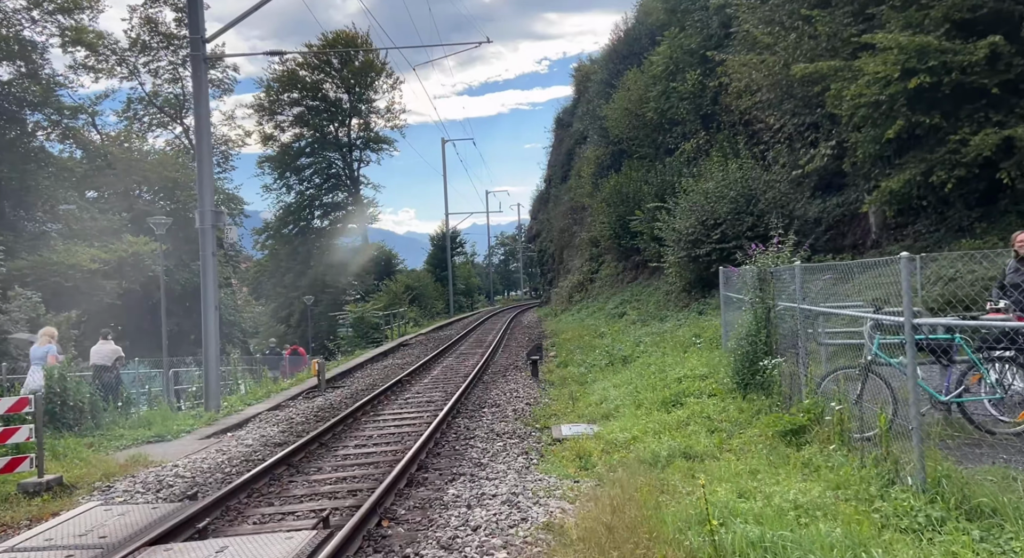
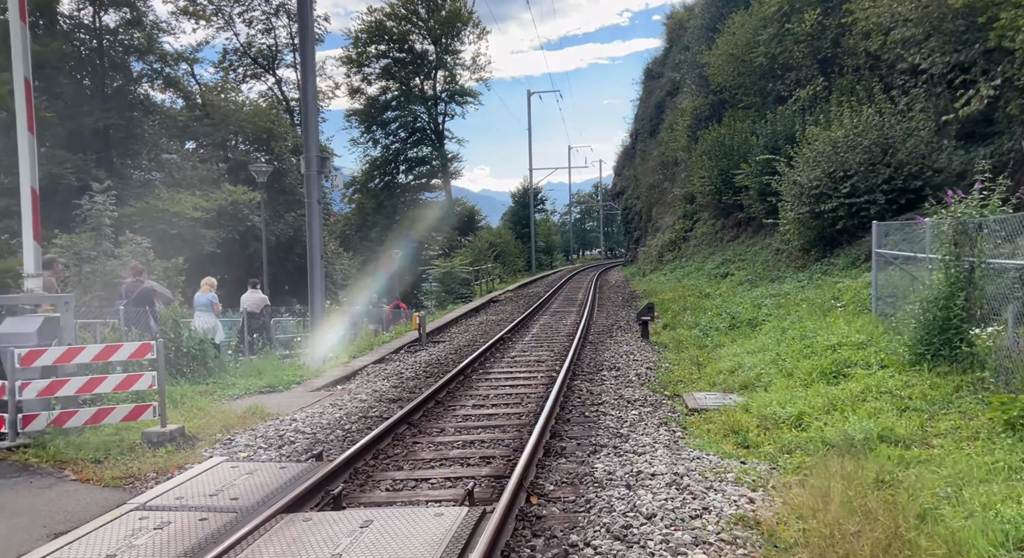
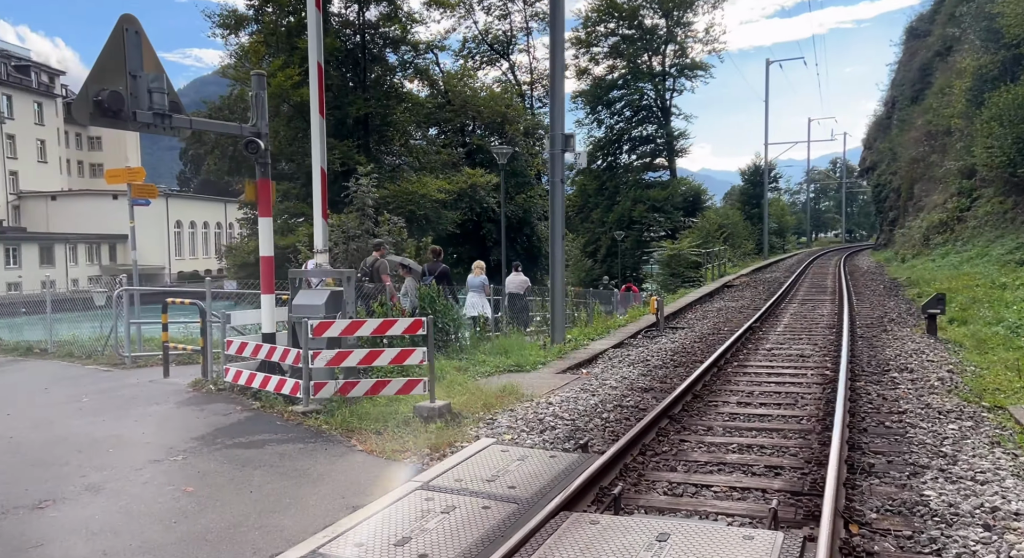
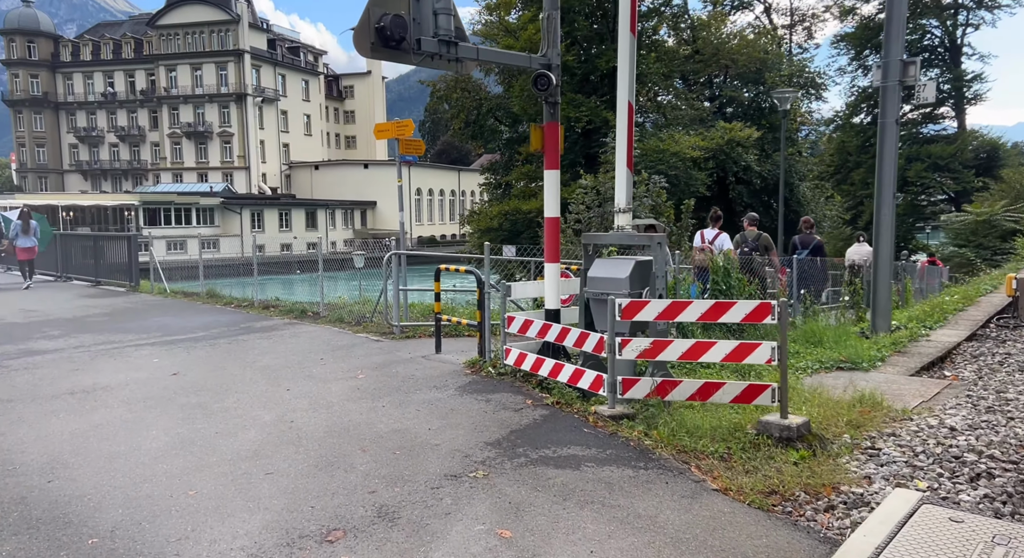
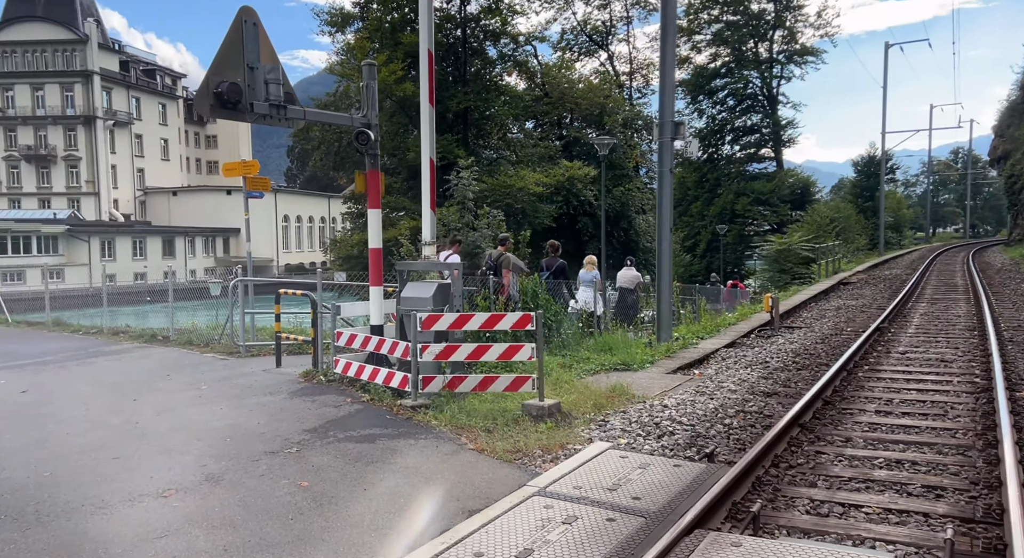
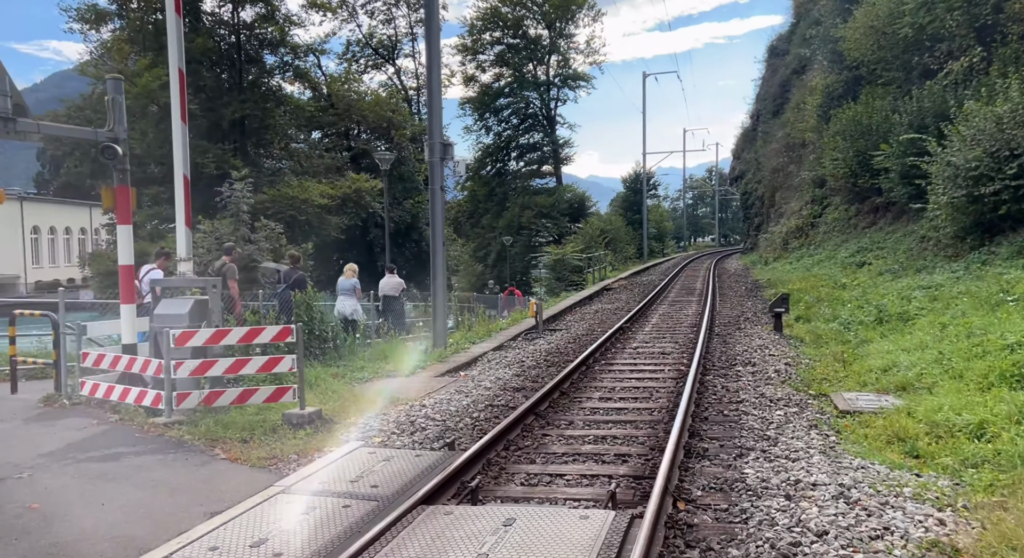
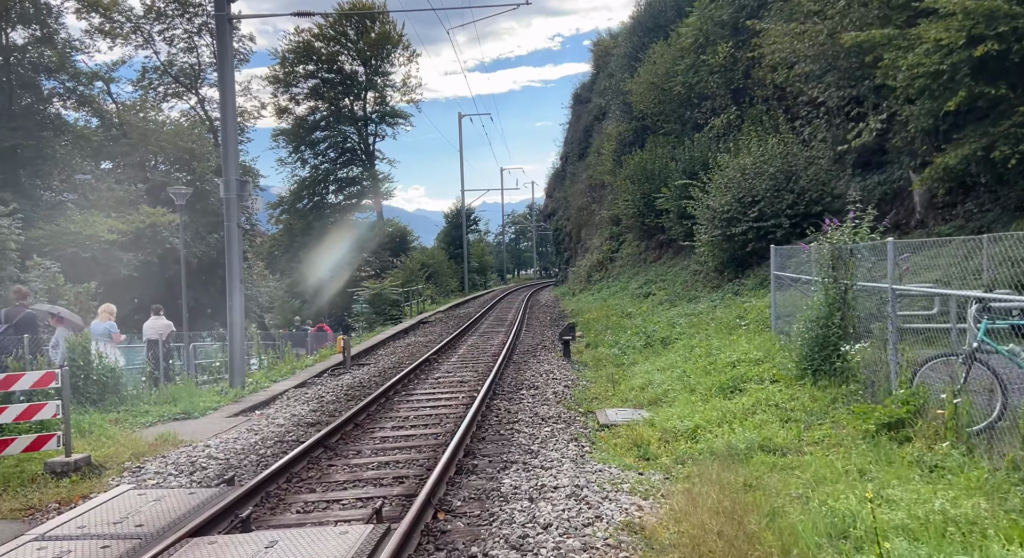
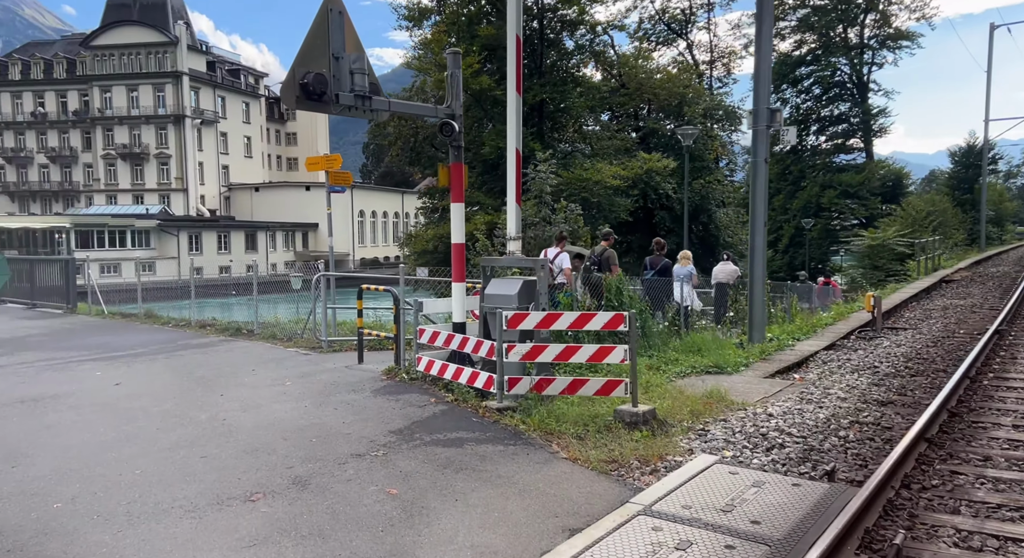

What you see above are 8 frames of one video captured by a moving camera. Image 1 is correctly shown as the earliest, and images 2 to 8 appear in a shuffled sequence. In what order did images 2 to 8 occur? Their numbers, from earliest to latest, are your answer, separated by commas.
7, 2, 6, 3, 5, 8, 4
